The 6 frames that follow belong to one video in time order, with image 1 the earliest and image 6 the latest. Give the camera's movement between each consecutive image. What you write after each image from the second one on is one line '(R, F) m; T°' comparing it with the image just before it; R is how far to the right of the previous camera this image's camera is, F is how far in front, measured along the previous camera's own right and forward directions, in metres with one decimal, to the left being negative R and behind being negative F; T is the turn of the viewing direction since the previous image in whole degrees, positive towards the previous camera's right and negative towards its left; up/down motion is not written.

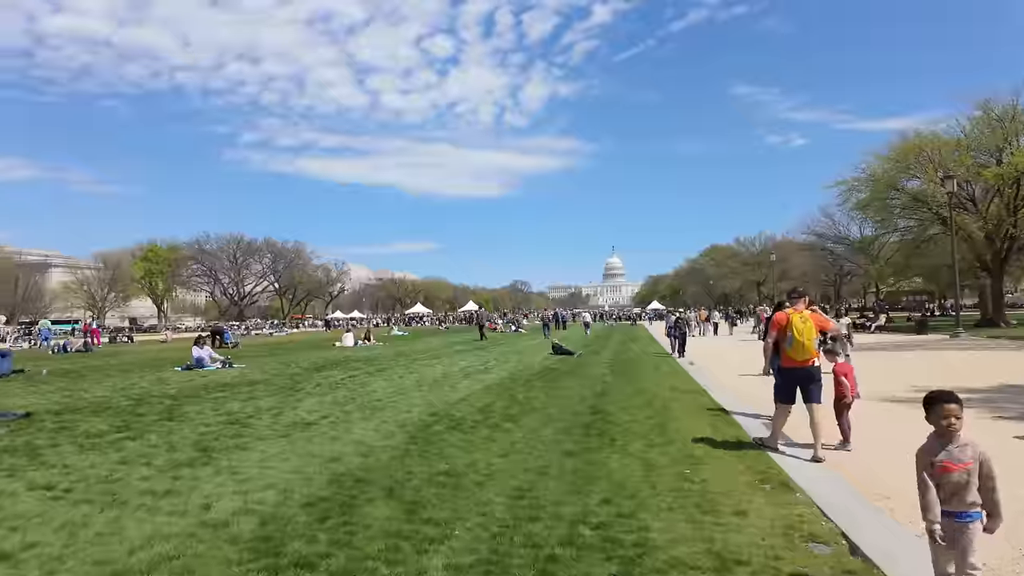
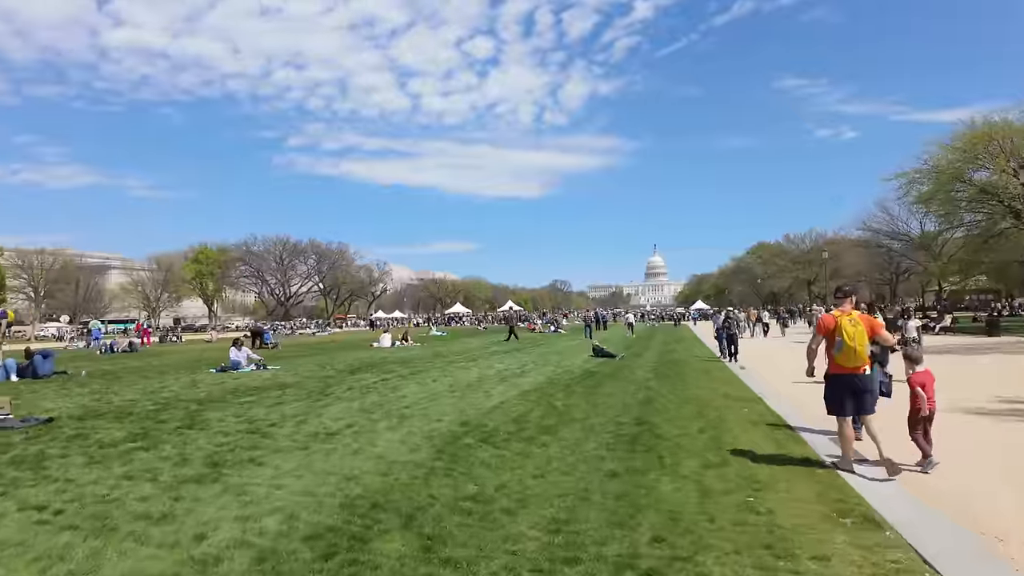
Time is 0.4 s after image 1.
(+0.1, +0.8) m; -3°
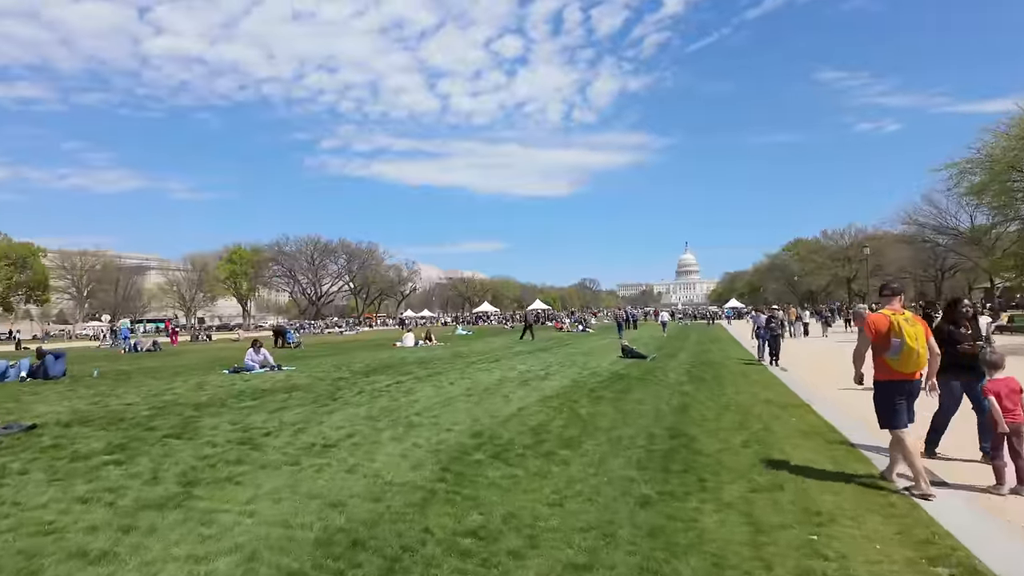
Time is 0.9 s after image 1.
(+0.1, +1.0) m; -2°
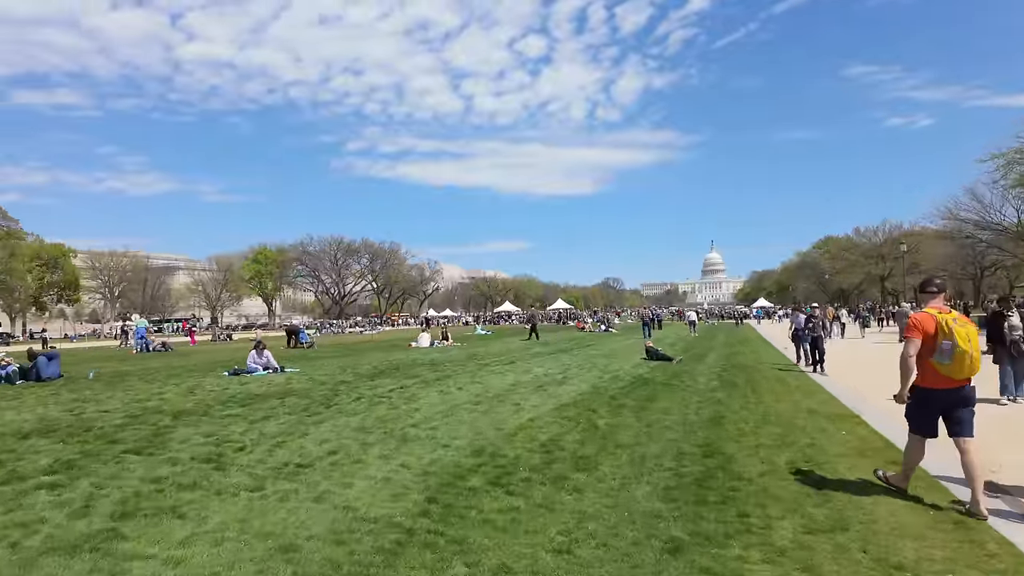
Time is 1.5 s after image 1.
(+0.2, +1.2) m; -2°
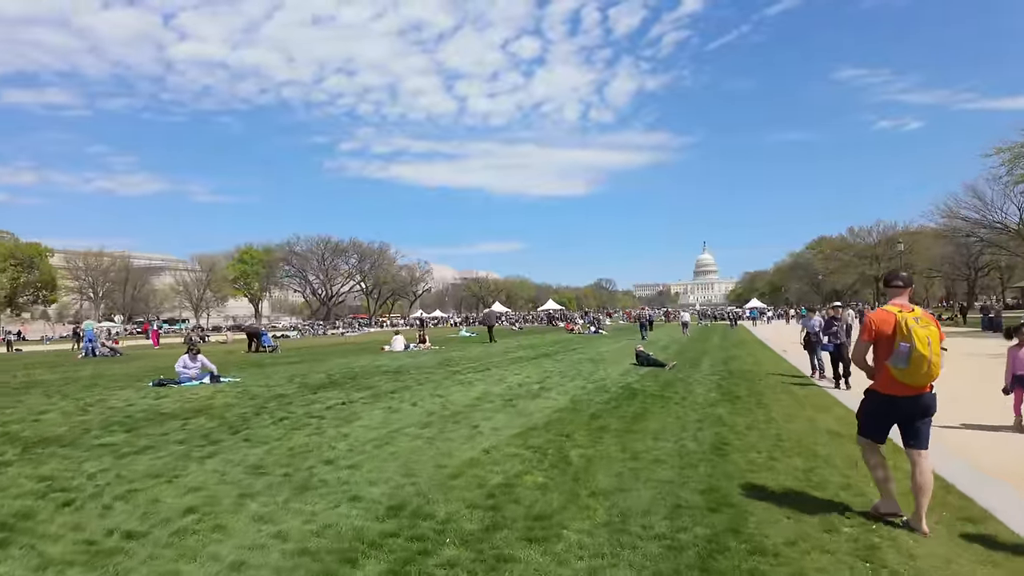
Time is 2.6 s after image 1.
(+0.5, +2.2) m; +1°
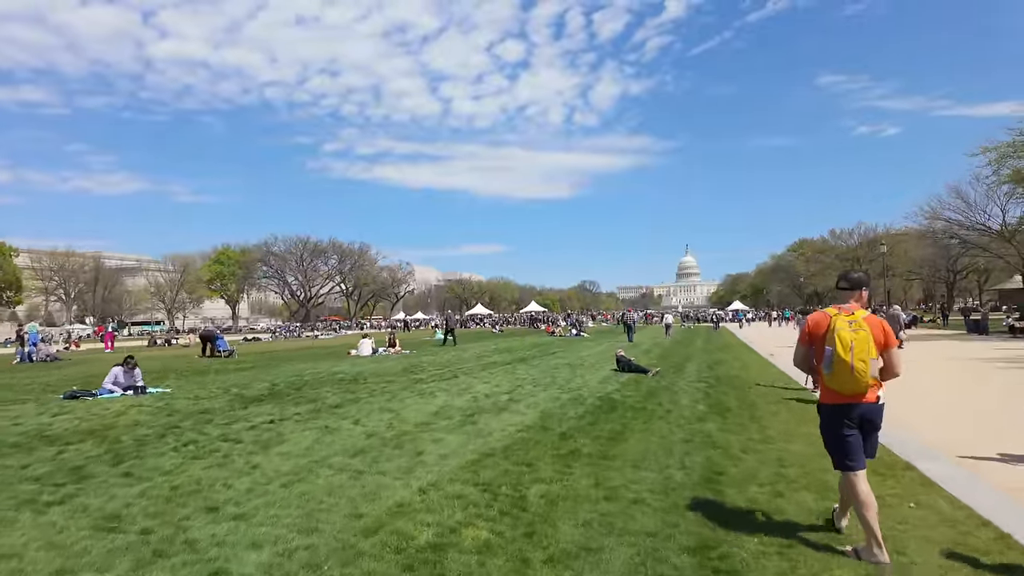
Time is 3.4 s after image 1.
(+0.4, +1.6) m; +1°
